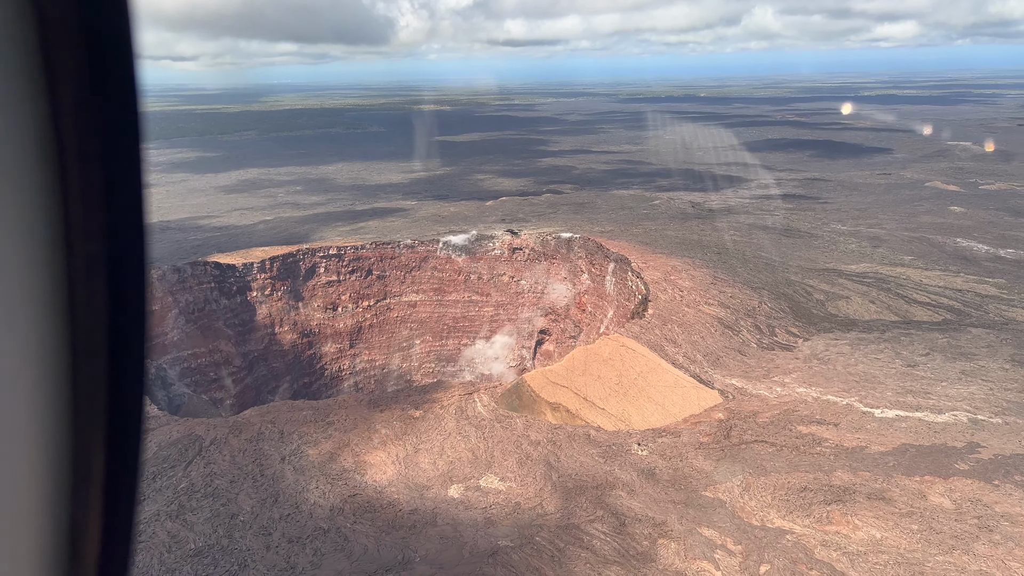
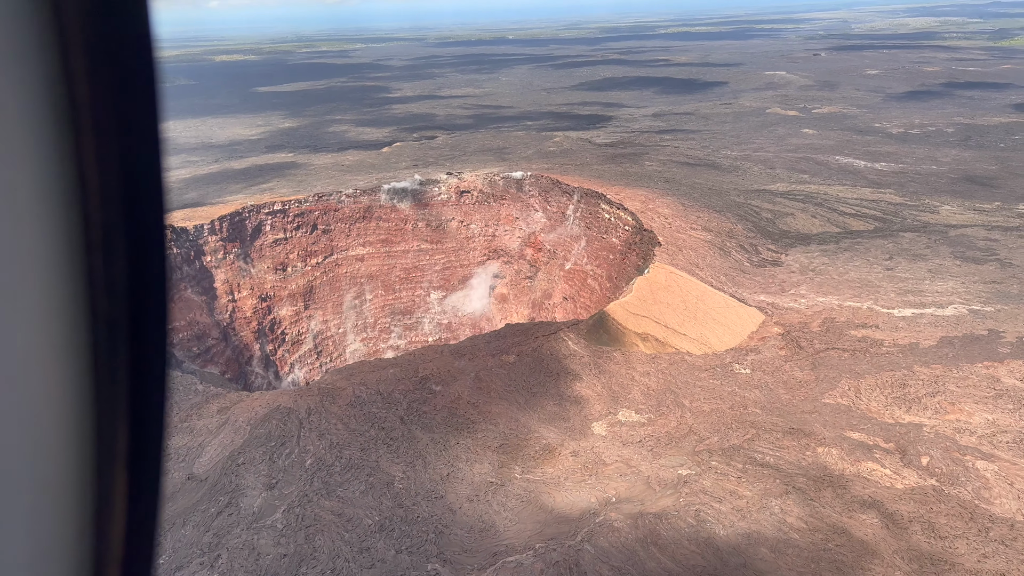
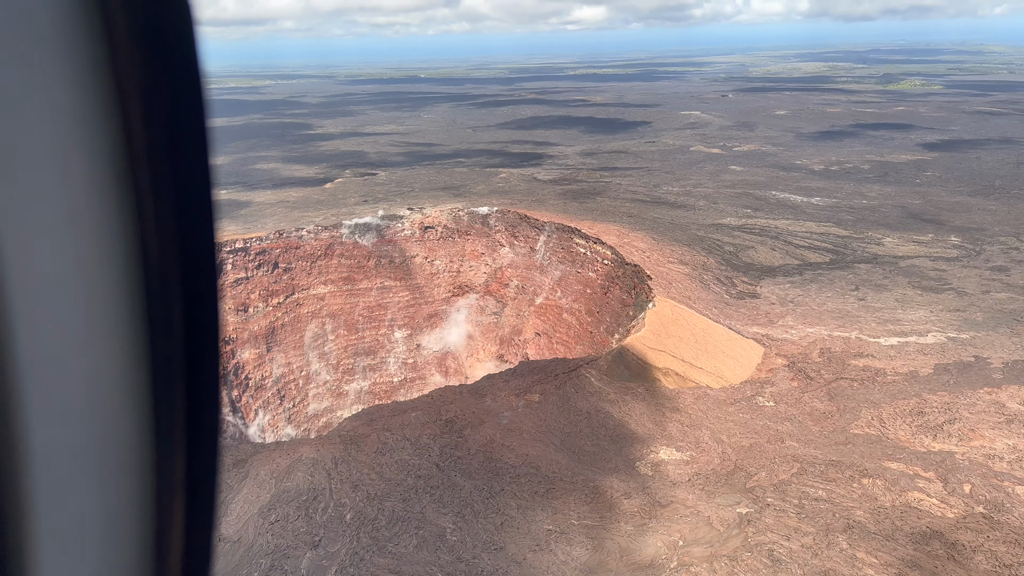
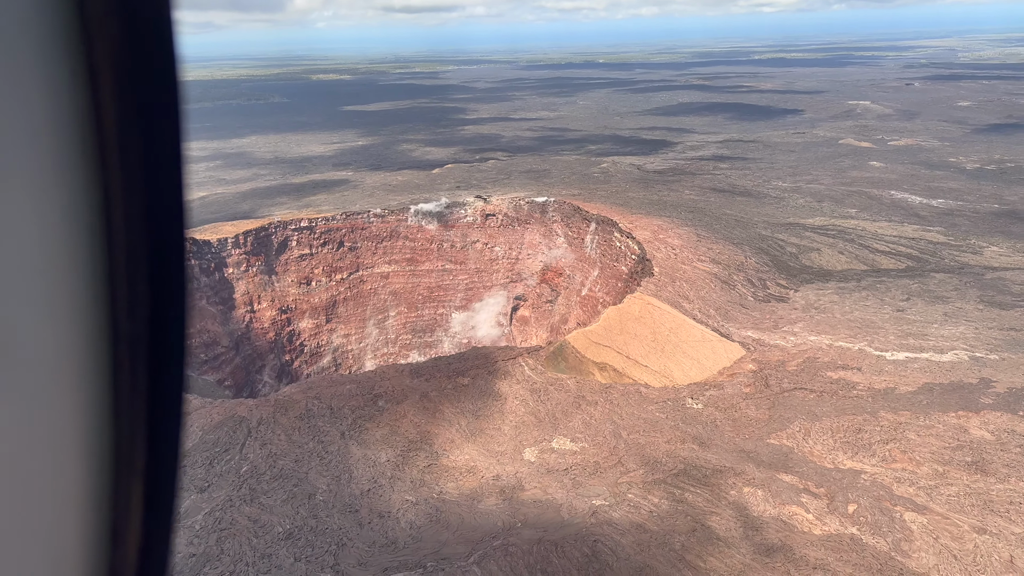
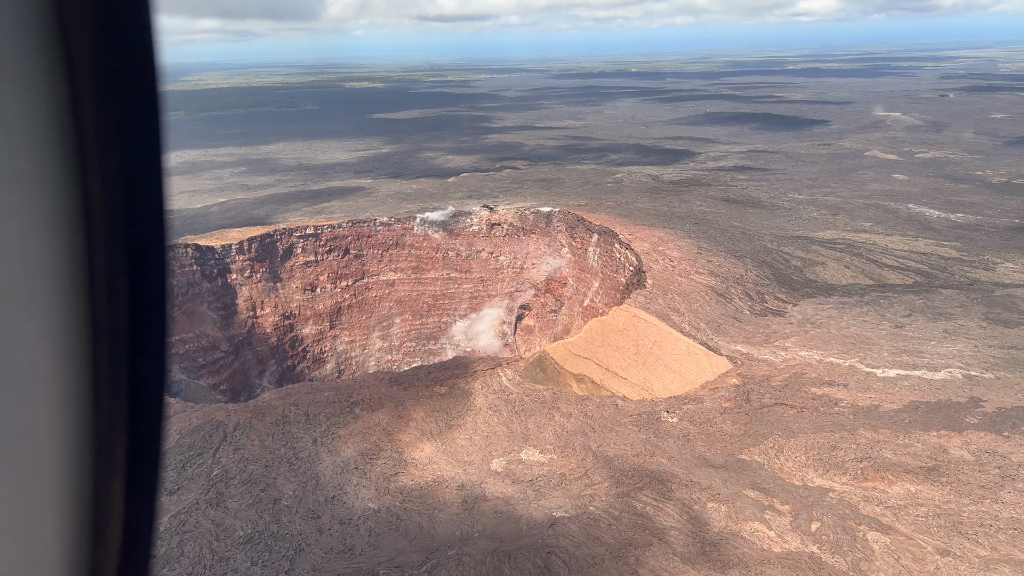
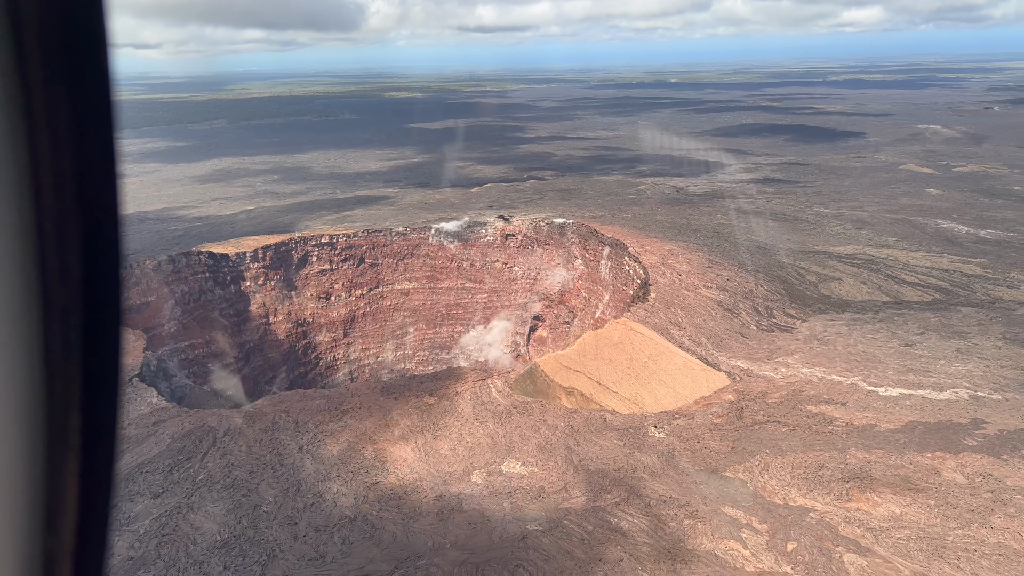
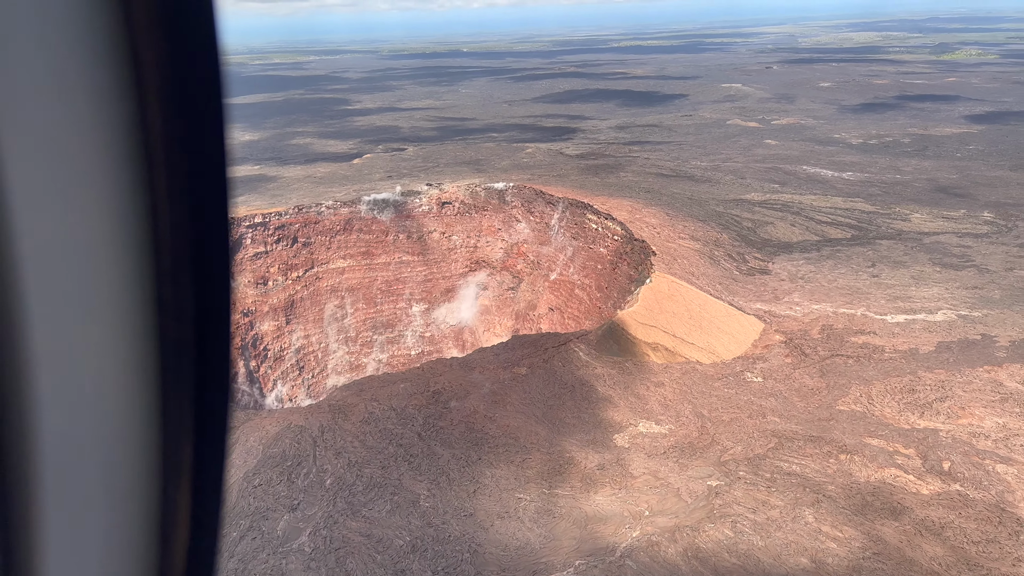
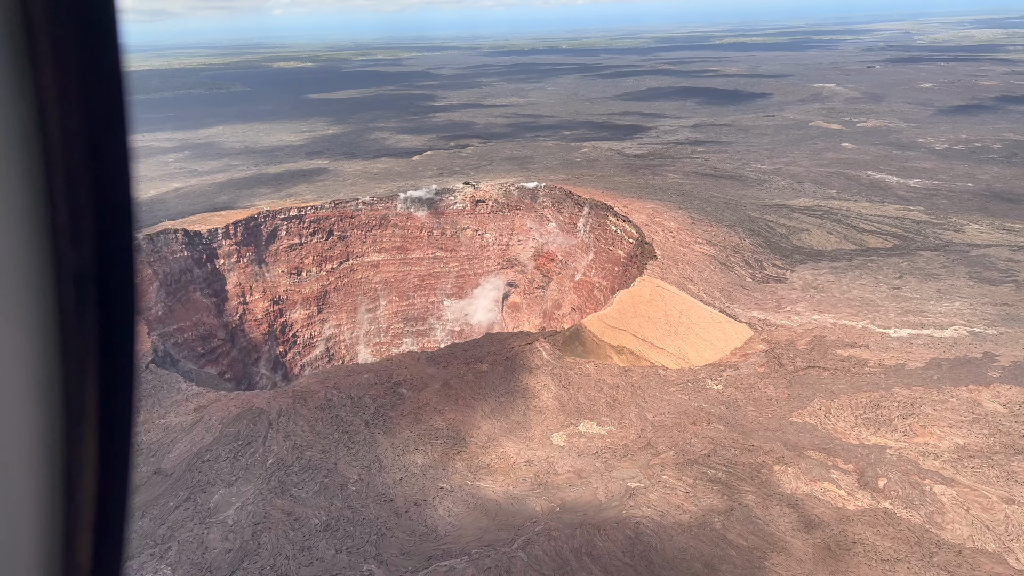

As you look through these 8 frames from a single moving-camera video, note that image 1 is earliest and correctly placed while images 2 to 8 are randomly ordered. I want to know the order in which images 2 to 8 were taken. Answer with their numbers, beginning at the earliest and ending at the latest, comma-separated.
6, 5, 4, 8, 2, 7, 3
